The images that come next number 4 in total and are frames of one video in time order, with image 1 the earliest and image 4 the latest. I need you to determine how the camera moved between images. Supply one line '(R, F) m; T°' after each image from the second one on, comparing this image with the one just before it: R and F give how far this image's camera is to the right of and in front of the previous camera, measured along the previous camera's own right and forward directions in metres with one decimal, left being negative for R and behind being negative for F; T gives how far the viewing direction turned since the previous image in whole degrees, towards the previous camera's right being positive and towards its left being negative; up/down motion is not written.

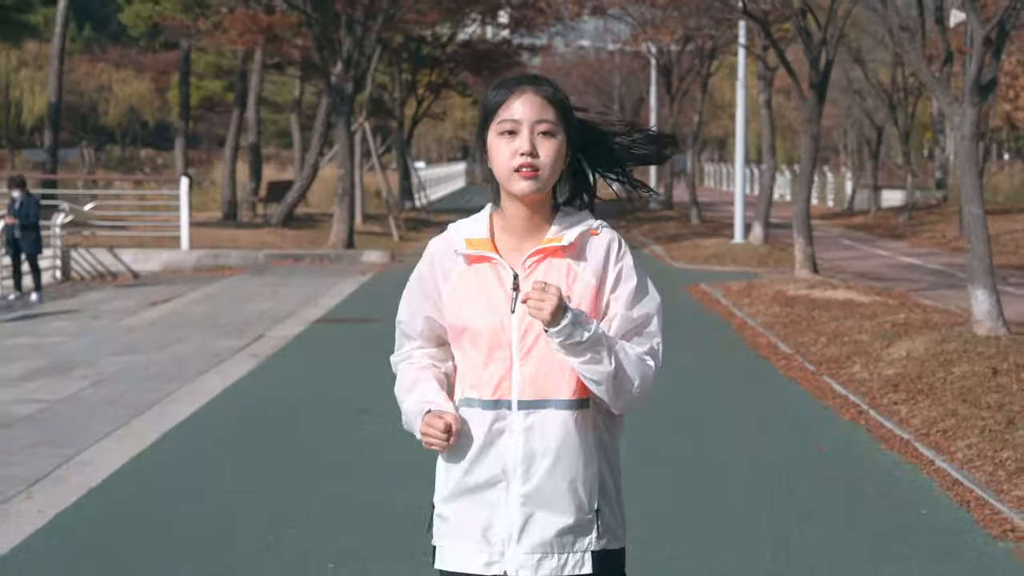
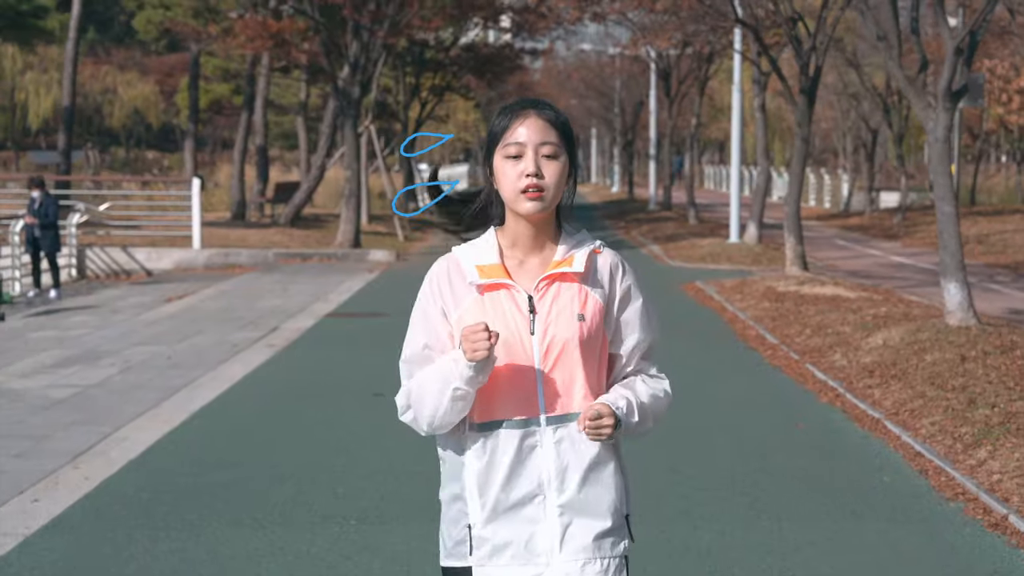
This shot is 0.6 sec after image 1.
(0.0, -0.7) m; 0°
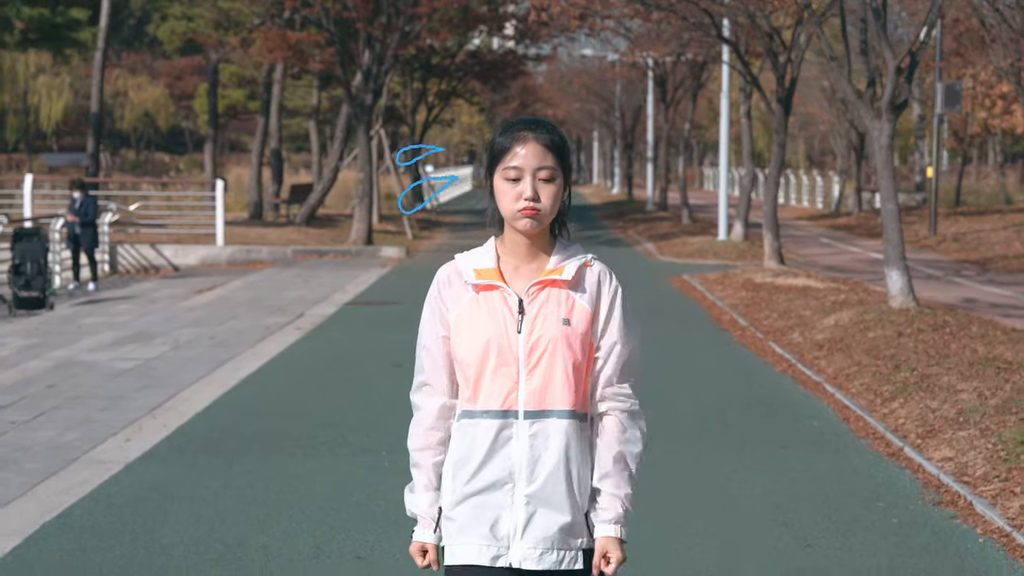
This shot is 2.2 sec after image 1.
(0.0, -1.8) m; 0°
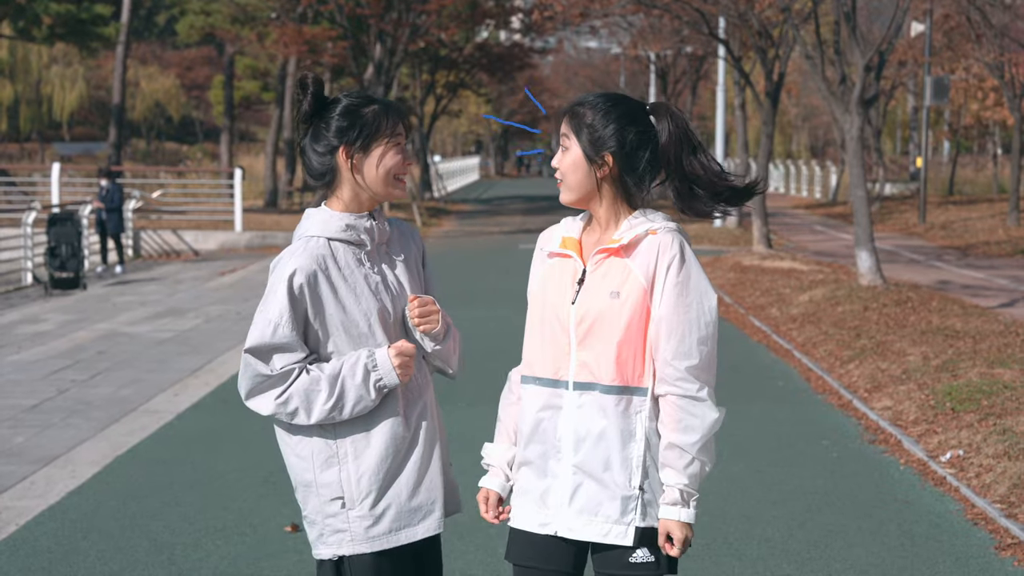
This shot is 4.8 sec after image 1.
(0.0, -1.3) m; 0°
